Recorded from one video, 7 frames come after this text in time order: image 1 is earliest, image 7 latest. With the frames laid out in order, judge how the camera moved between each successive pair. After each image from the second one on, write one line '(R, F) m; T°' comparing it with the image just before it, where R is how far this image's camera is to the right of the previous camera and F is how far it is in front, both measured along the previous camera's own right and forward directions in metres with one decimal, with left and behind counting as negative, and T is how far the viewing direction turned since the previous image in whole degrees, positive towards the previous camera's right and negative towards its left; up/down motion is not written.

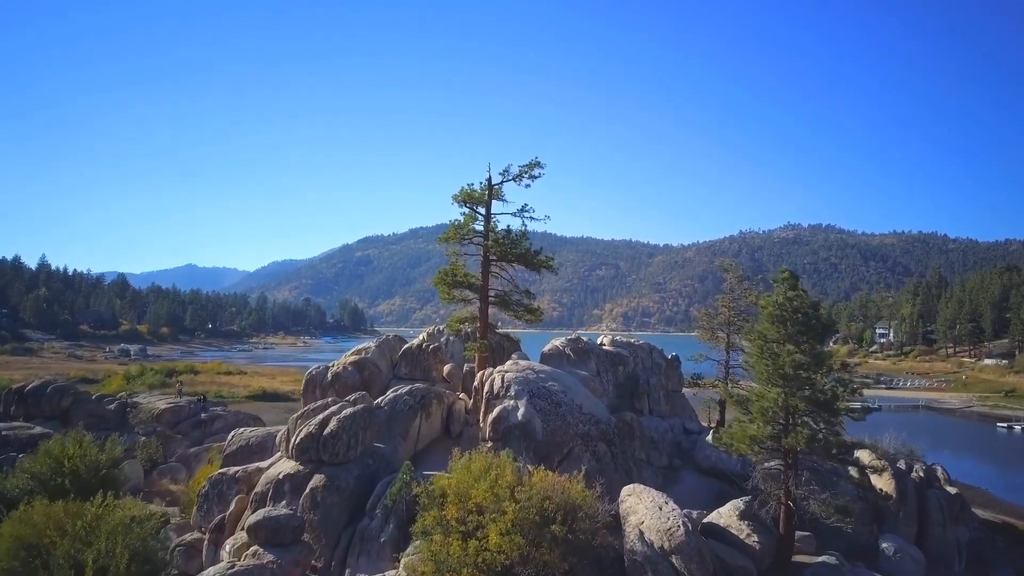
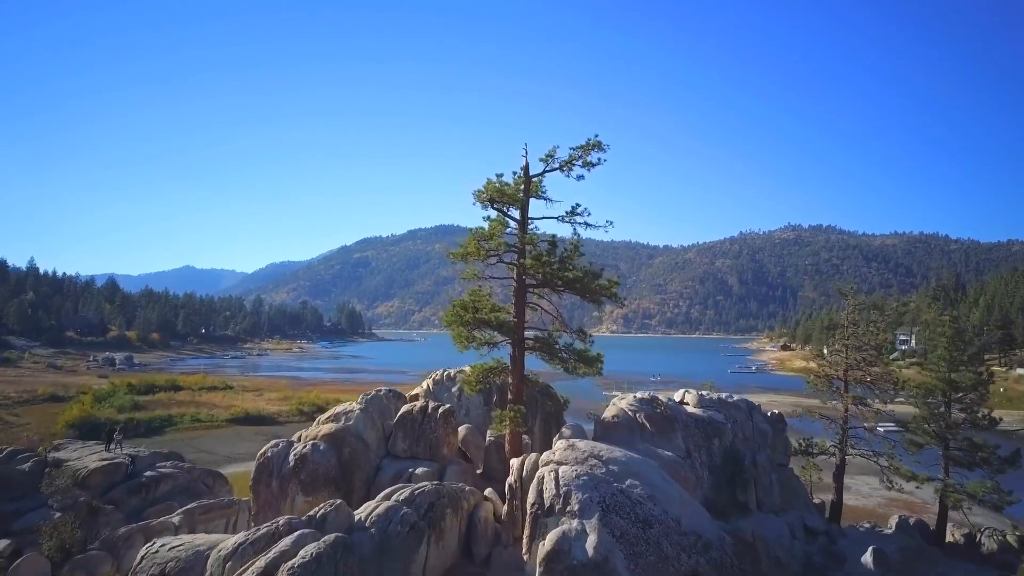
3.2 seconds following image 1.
(-0.8, +5.1) m; 0°
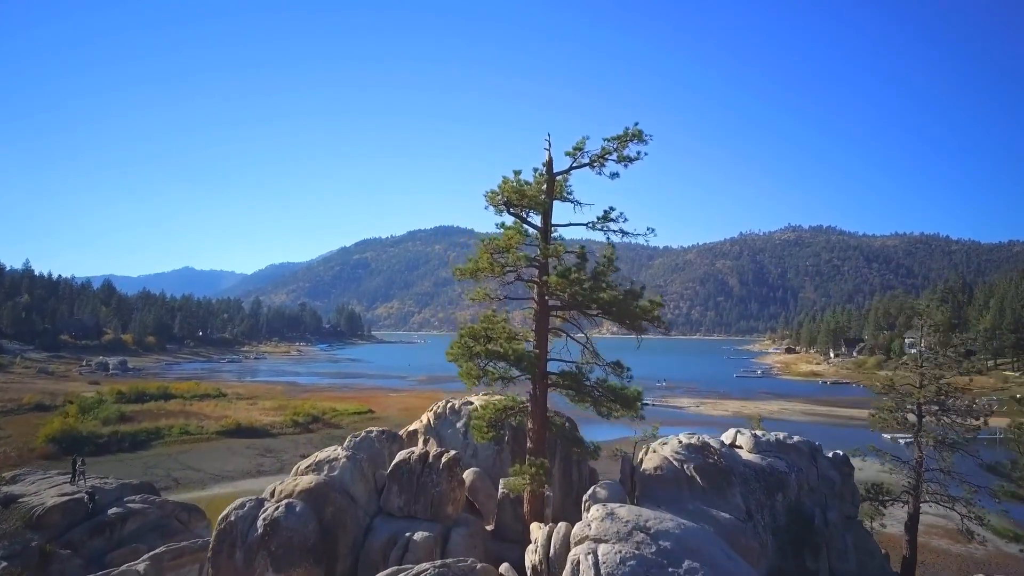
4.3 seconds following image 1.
(-0.3, +2.0) m; 0°
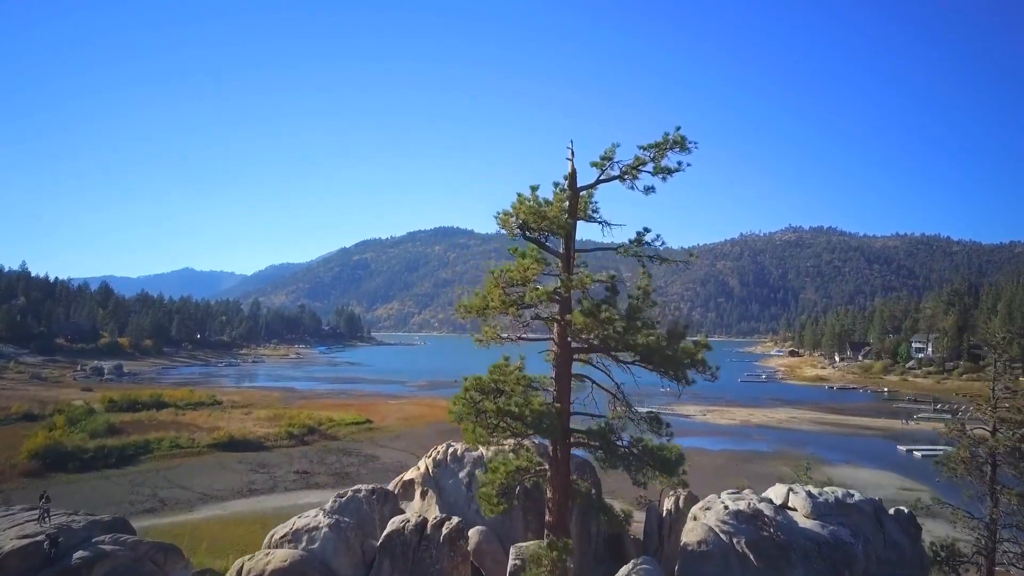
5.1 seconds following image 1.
(-0.2, +1.5) m; 0°
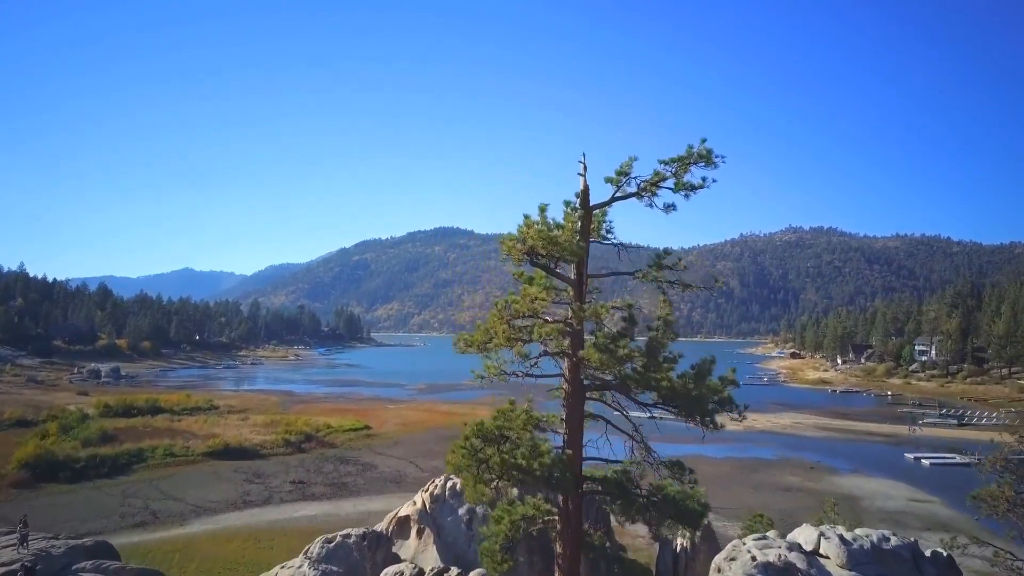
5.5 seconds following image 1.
(-0.1, +0.8) m; 0°
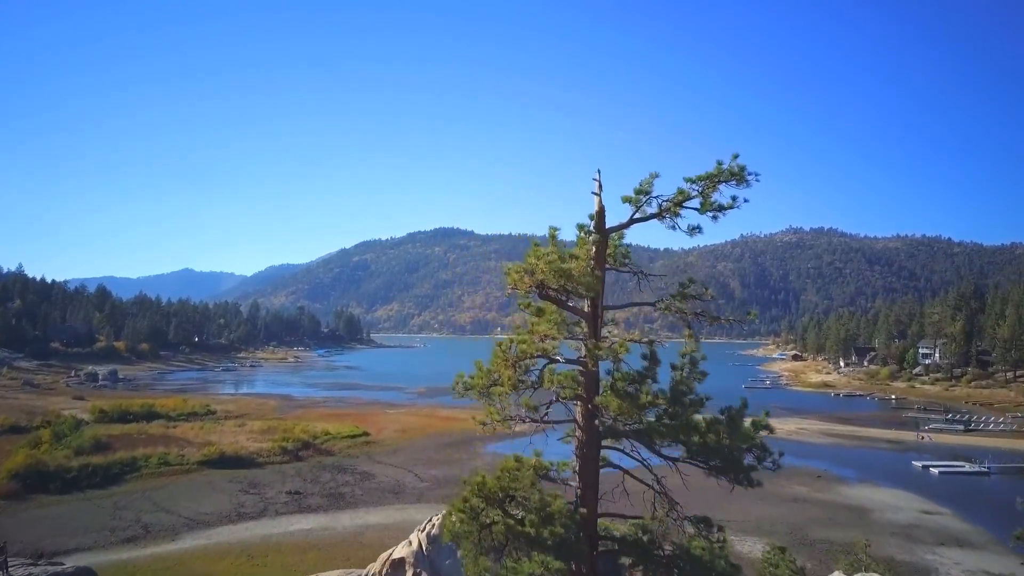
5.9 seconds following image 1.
(-0.1, +0.8) m; 0°
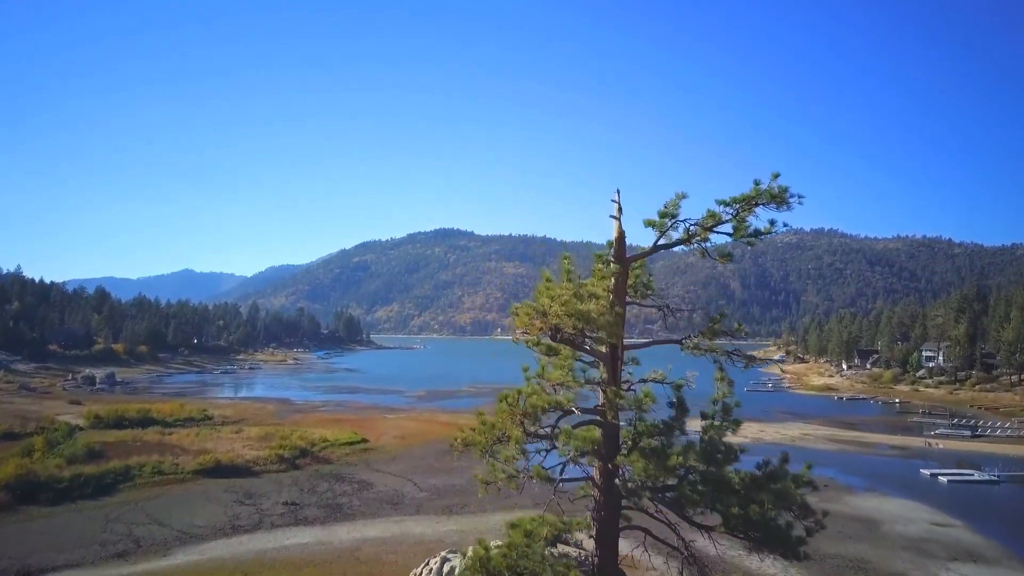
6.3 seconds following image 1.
(-0.1, +0.7) m; 0°
